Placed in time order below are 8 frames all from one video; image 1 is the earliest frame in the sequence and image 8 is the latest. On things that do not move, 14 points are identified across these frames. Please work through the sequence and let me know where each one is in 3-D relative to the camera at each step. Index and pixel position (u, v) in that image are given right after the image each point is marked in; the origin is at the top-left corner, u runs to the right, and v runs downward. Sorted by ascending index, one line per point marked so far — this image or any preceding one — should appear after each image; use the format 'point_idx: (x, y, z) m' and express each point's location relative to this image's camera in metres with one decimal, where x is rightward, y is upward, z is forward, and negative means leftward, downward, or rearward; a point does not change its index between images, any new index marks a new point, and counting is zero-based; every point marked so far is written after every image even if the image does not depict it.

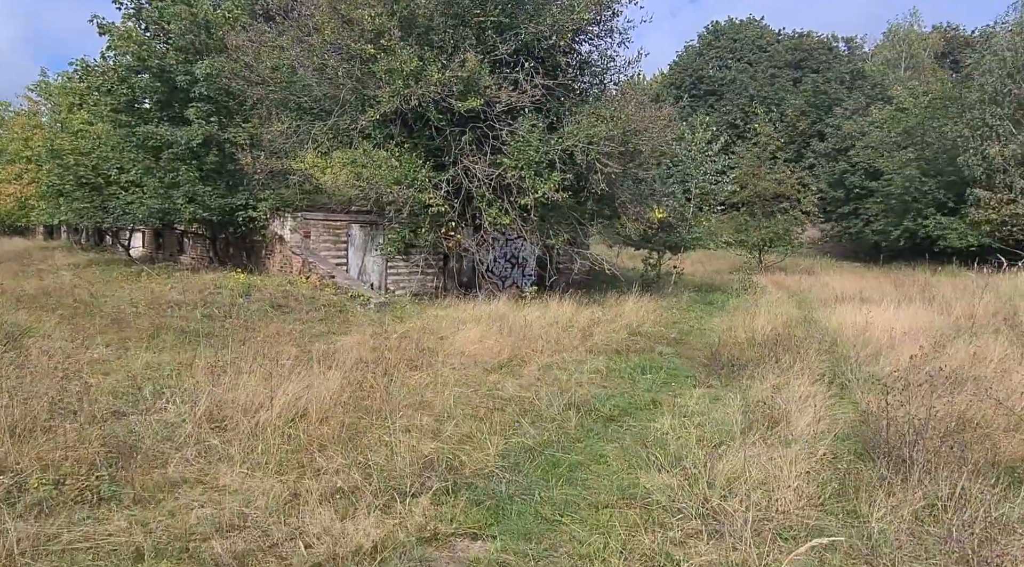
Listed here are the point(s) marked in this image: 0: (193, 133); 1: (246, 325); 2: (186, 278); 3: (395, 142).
0: (-5.3, +2.5, +13.4) m
1: (-2.9, -0.5, +9.0) m
2: (-5.2, +0.1, +12.8) m
3: (-1.8, +2.1, +12.5) m
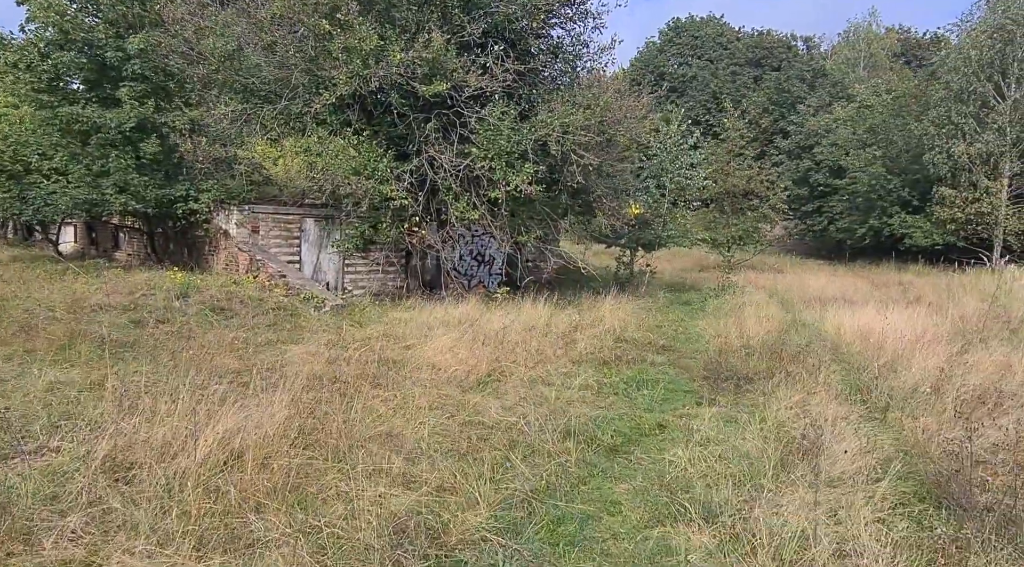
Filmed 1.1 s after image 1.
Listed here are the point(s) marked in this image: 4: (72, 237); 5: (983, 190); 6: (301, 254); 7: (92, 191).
0: (-5.8, +2.5, +12.1) m
1: (-3.2, -0.5, +7.8) m
2: (-5.6, +0.1, +11.6) m
3: (-2.2, +2.1, +11.4) m
4: (-10.4, +1.1, +19.4) m
5: (+11.1, +2.2, +19.4) m
6: (-3.2, +0.5, +12.5) m
7: (-6.4, +1.4, +12.3) m
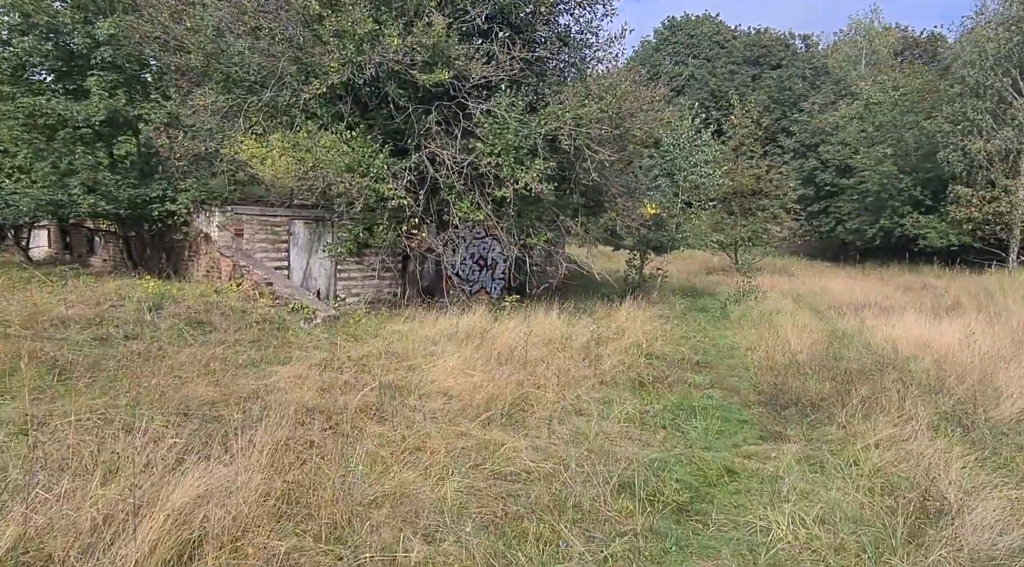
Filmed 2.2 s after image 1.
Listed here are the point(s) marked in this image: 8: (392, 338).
0: (-5.7, +2.4, +11.1) m
1: (-3.0, -0.6, +6.8) m
2: (-5.5, 0.0, +10.5) m
3: (-2.1, +2.0, +10.4) m
4: (-10.4, +0.9, +18.2) m
5: (+11.2, +2.2, +18.5) m
6: (-3.1, +0.3, +11.4) m
7: (-6.3, +1.3, +11.2) m
8: (-1.2, -0.6, +8.1) m
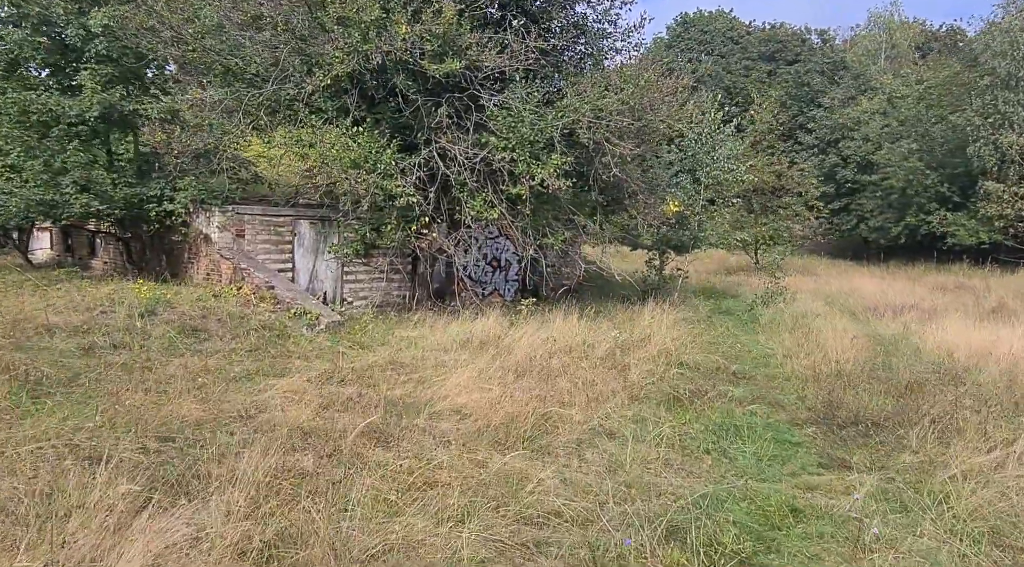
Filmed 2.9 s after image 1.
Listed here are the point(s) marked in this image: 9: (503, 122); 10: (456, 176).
0: (-5.5, +2.3, +10.5) m
1: (-2.9, -0.7, +6.2) m
2: (-5.3, -0.1, +10.0) m
3: (-1.9, +2.0, +9.8) m
4: (-10.1, +0.9, +17.8) m
5: (+11.5, +2.2, +17.7) m
6: (-2.9, +0.3, +10.8) m
7: (-6.1, +1.2, +10.7) m
8: (-1.0, -0.6, +7.5) m
9: (-0.1, +1.9, +9.5) m
10: (-0.7, +1.3, +9.7) m
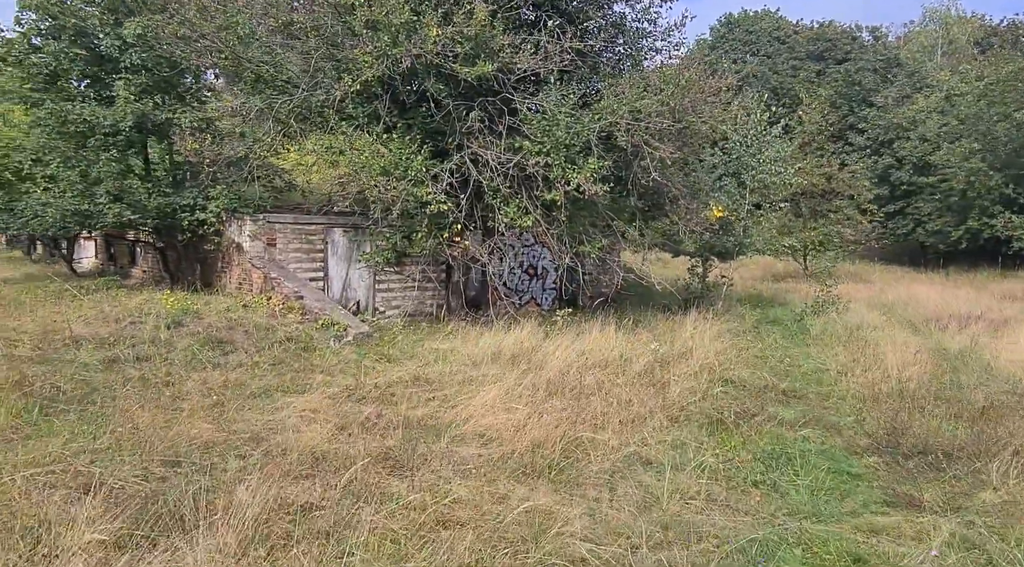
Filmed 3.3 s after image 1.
0: (-5.1, +2.2, +10.5) m
1: (-2.7, -0.8, +6.0) m
2: (-4.9, -0.2, +9.9) m
3: (-1.5, +1.9, +9.6) m
4: (-9.3, +0.7, +18.0) m
5: (+12.3, +2.1, +16.8) m
6: (-2.4, +0.2, +10.7) m
7: (-5.6, +1.1, +10.7) m
8: (-0.7, -0.7, +7.2) m
9: (+0.3, +1.8, +9.1) m
10: (-0.3, +1.2, +9.4) m
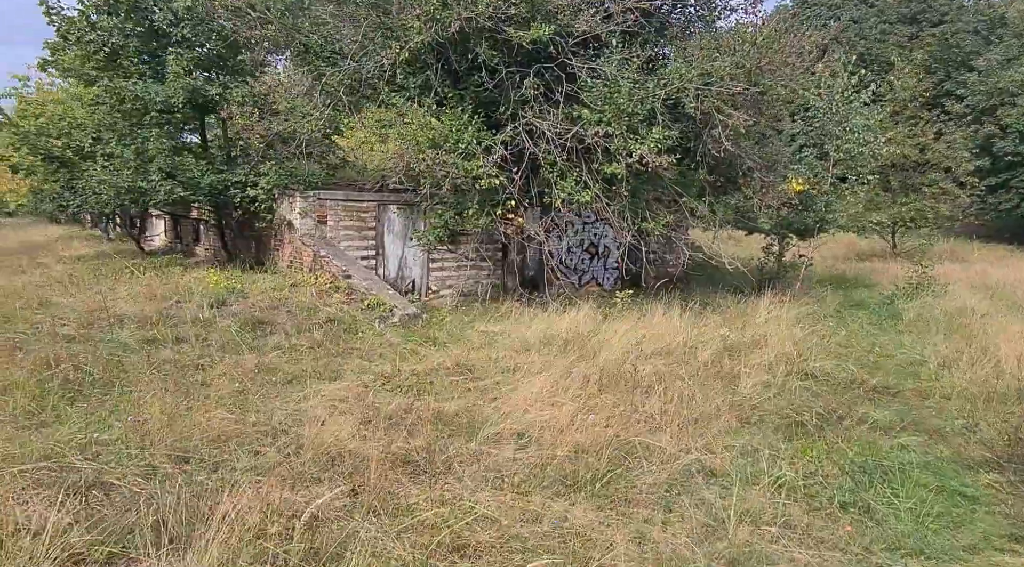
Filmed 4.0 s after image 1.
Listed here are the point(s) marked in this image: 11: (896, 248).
0: (-4.3, +2.5, +10.3) m
1: (-2.3, -0.6, +5.7) m
2: (-4.2, +0.1, +9.7) m
3: (-0.9, +2.1, +9.0) m
4: (-7.8, +1.2, +18.1) m
5: (+13.5, +2.4, +15.0) m
6: (-1.7, +0.5, +10.3) m
7: (-4.8, +1.4, +10.5) m
8: (-0.3, -0.5, +6.7) m
9: (+0.9, +2.0, +8.5) m
10: (+0.4, +1.4, +8.8) m
11: (+6.7, +0.6, +14.2) m
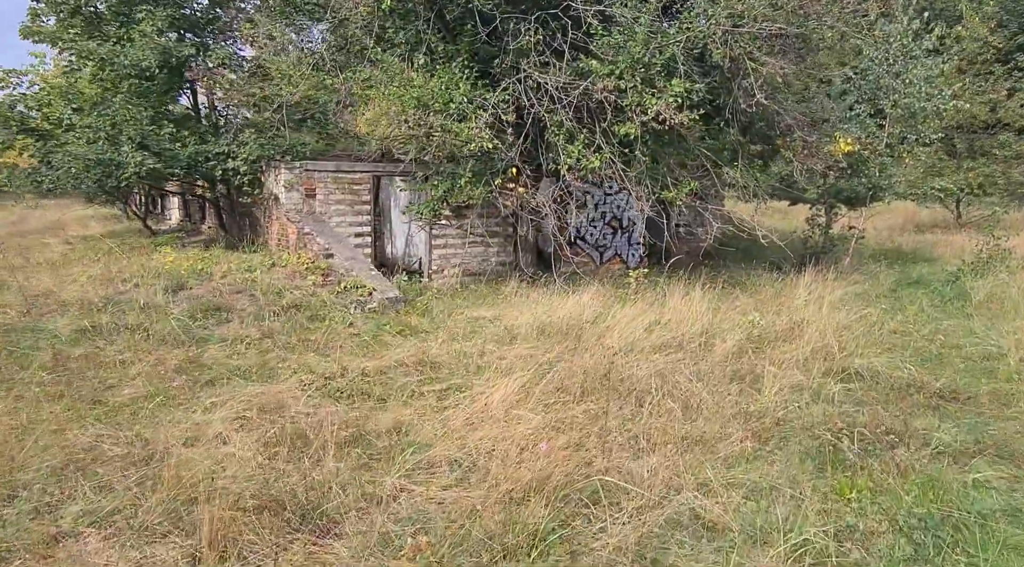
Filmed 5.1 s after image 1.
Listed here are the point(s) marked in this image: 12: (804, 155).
0: (-4.2, +2.7, +9.4) m
1: (-2.5, -0.5, +4.8) m
2: (-4.1, +0.3, +8.9) m
3: (-0.9, +2.3, +8.0) m
4: (-7.3, +1.6, +17.5) m
5: (+13.8, +2.9, +13.1) m
6: (-1.6, +0.7, +9.3) m
7: (-4.7, +1.6, +9.7) m
8: (-0.4, -0.4, +5.6) m
9: (+0.9, +2.2, +7.3) m
10: (+0.4, +1.6, +7.7) m
11: (+7.0, +1.0, +12.7) m
12: (+3.2, +1.4, +8.9) m
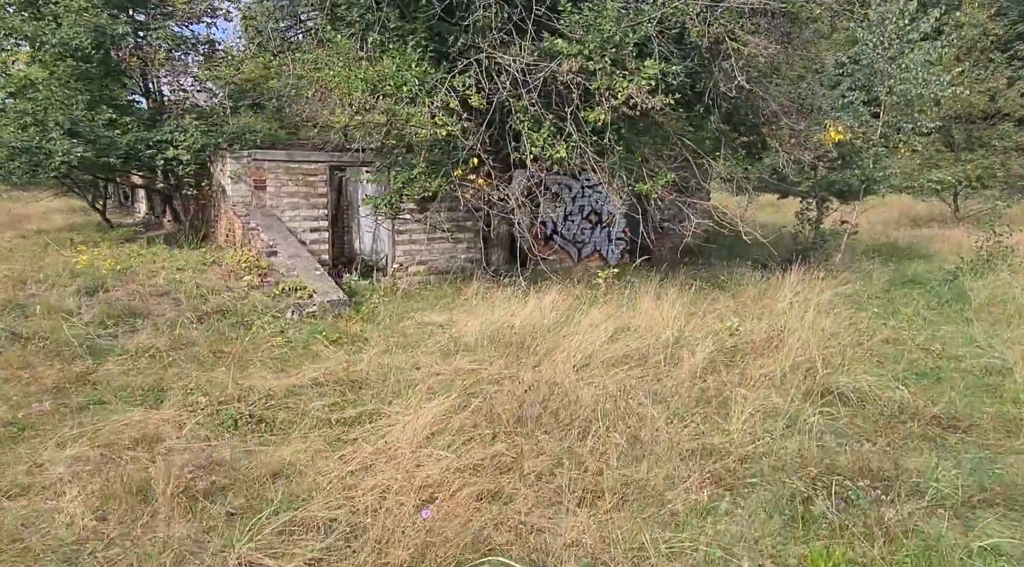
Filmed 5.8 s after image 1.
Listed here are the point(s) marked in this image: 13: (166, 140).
0: (-4.6, +2.7, +8.7) m
1: (-2.8, -0.5, +4.1) m
2: (-4.5, +0.3, +8.2) m
3: (-1.2, +2.3, +7.3) m
4: (-7.7, +1.7, +16.8) m
5: (+13.5, +2.9, +12.4) m
6: (-1.9, +0.7, +8.6) m
7: (-5.1, +1.6, +9.0) m
8: (-0.8, -0.4, +5.0) m
9: (+0.5, +2.2, +6.6) m
10: (0.0, +1.6, +7.0) m
11: (+6.6, +1.1, +12.1) m
12: (+2.8, +1.4, +8.2) m
13: (-3.8, +1.6, +9.0) m
